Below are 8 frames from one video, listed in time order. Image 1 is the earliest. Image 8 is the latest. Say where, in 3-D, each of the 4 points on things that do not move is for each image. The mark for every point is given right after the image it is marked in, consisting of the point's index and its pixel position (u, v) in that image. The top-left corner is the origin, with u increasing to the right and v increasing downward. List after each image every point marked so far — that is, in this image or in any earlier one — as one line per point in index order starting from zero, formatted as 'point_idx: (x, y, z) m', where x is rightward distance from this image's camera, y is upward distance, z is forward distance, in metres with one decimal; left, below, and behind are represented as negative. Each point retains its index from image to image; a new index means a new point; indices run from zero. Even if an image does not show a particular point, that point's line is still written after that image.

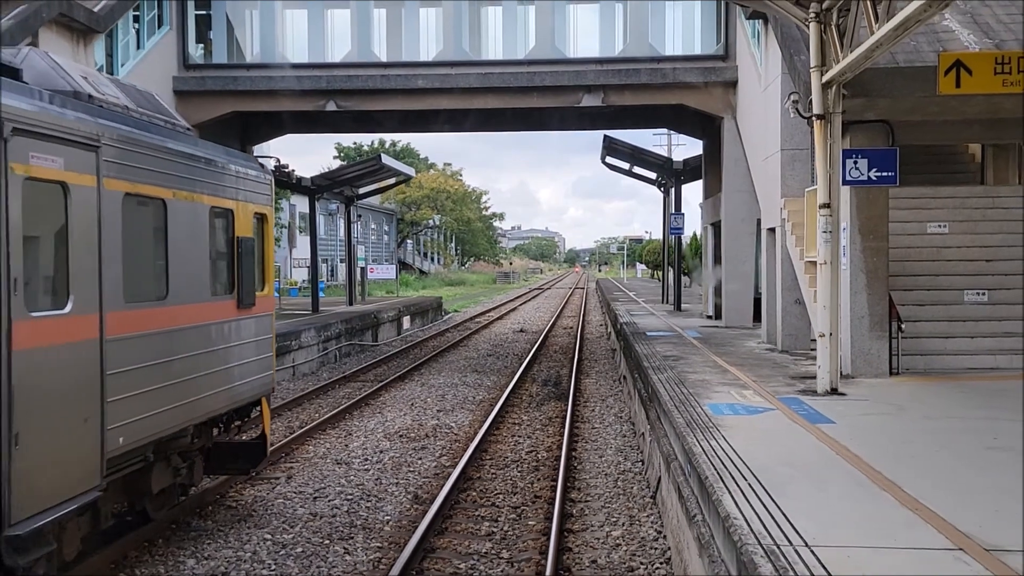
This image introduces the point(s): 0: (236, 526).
0: (-2.8, -2.4, +7.3) m
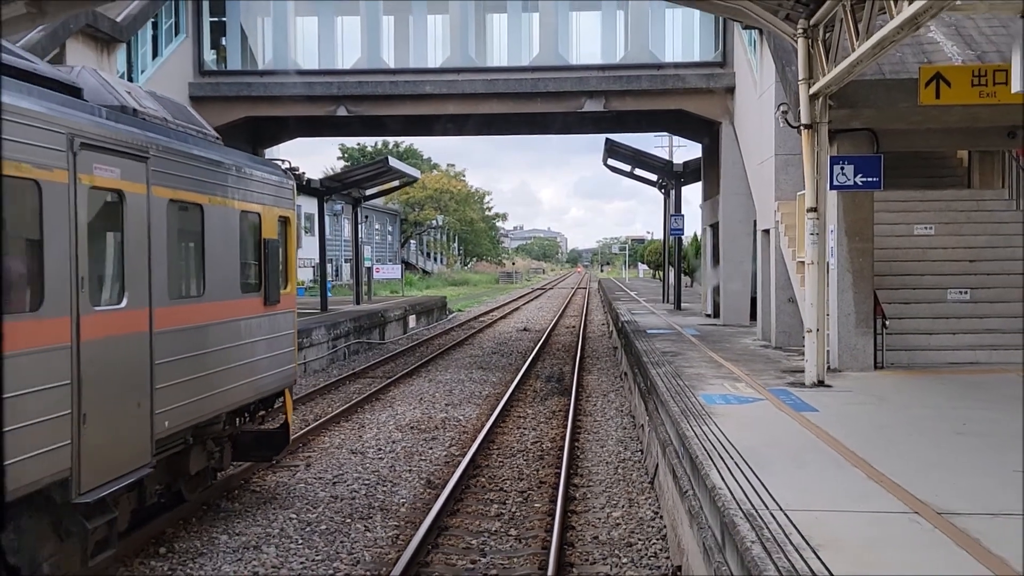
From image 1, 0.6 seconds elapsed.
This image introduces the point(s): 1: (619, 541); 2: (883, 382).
0: (-2.7, -2.4, +7.9) m
1: (+1.0, -2.4, +6.9) m
2: (+4.4, -1.1, +8.5) m
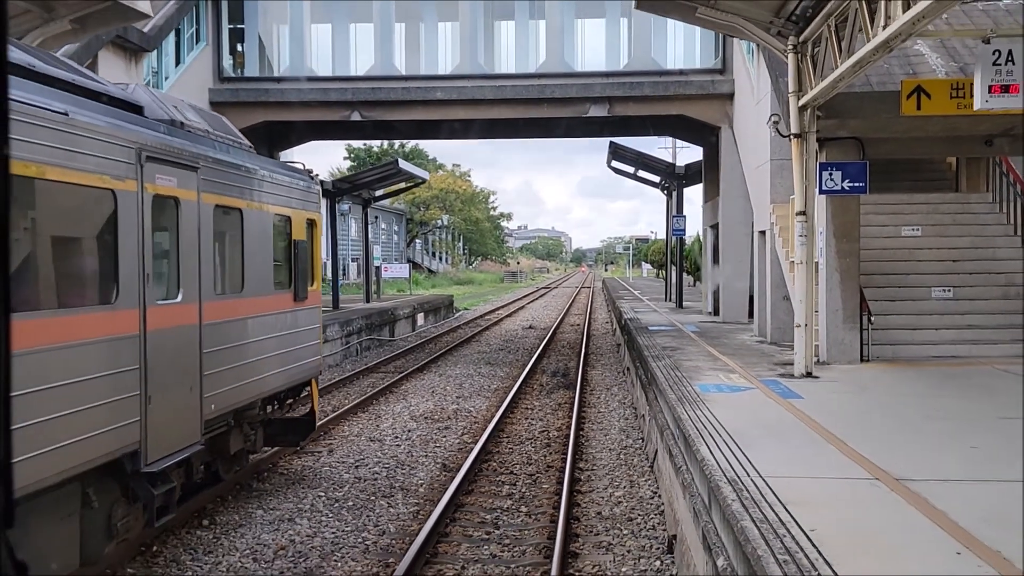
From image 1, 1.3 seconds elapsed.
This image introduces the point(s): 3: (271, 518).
0: (-2.6, -2.3, +8.6) m
1: (+1.1, -2.4, +7.5) m
2: (+4.5, -1.1, +9.1) m
3: (-2.5, -2.4, +7.5) m
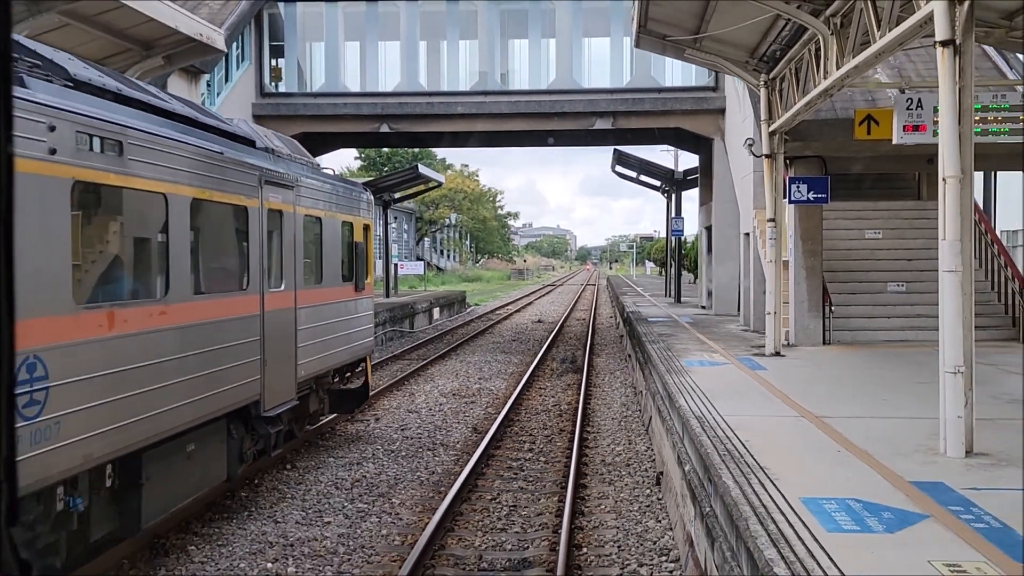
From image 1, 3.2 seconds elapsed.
0: (-2.3, -2.2, +10.5) m
1: (+1.4, -2.3, +9.4) m
2: (+4.8, -1.0, +11.0) m
3: (-2.2, -2.3, +9.4) m
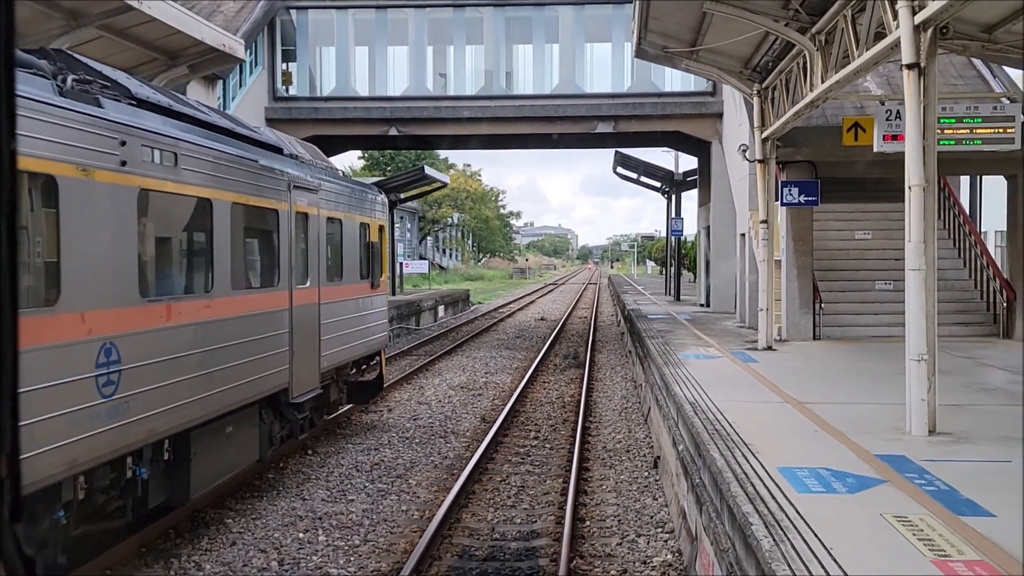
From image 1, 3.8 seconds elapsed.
0: (-2.2, -2.2, +11.1) m
1: (+1.5, -2.2, +10.1) m
2: (+4.9, -1.0, +11.6) m
3: (-2.1, -2.2, +10.0) m
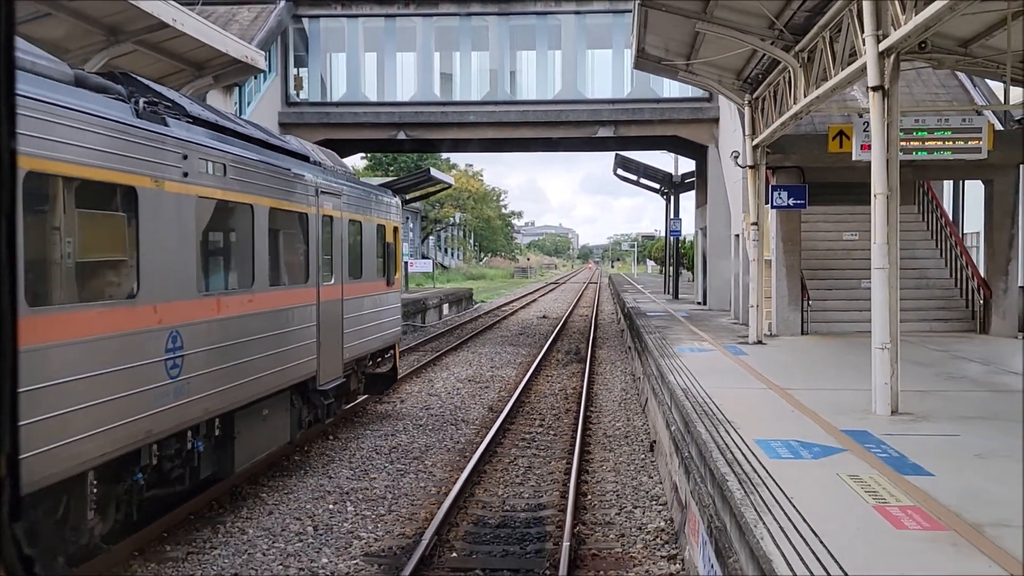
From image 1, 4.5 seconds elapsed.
0: (-2.1, -2.1, +11.9) m
1: (+1.6, -2.2, +10.8) m
2: (+5.0, -0.9, +12.4) m
3: (-2.0, -2.2, +10.8) m
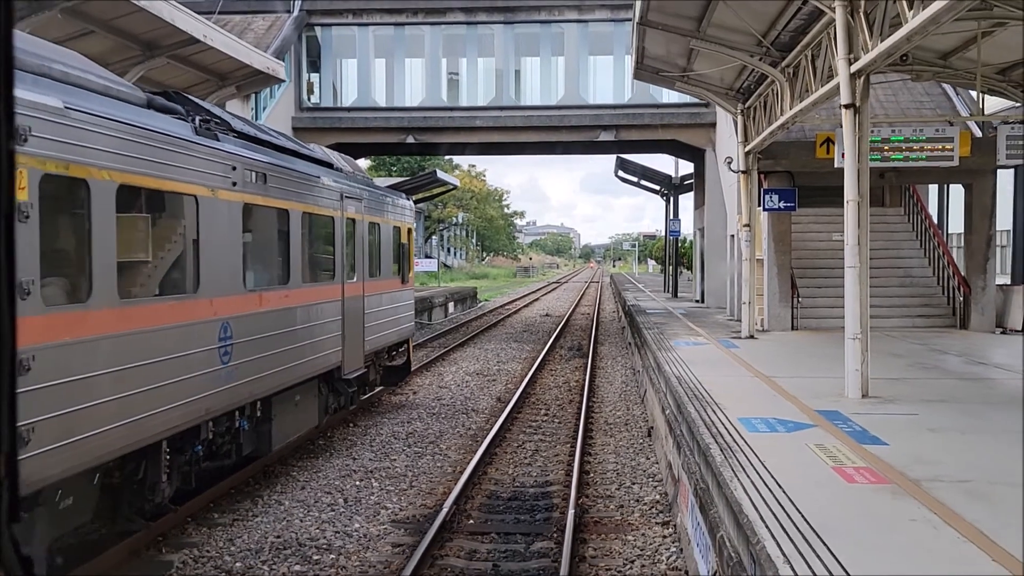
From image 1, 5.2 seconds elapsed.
0: (-2.0, -2.1, +12.7) m
1: (+1.7, -2.2, +11.6) m
2: (+5.1, -0.9, +13.2) m
3: (-1.9, -2.1, +11.6) m
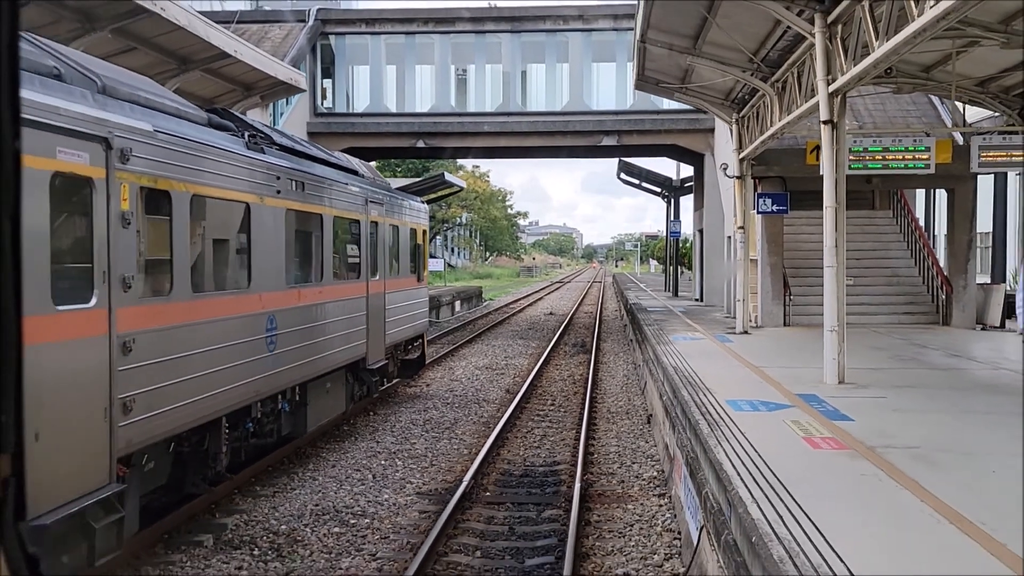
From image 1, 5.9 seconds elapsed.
0: (-1.8, -2.1, +13.5) m
1: (+1.9, -2.1, +12.4) m
2: (+5.3, -0.9, +14.0) m
3: (-1.7, -2.1, +12.4) m
